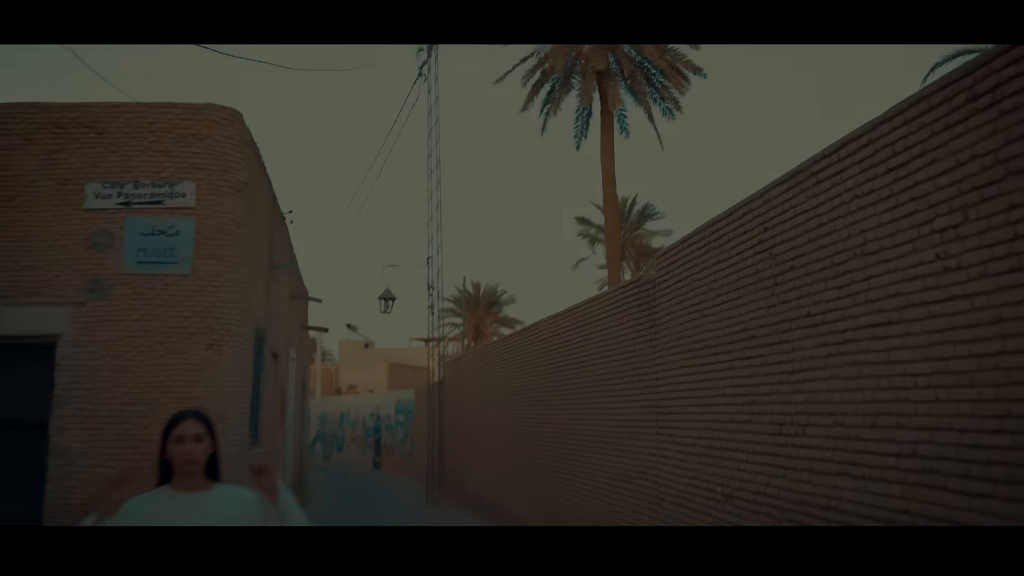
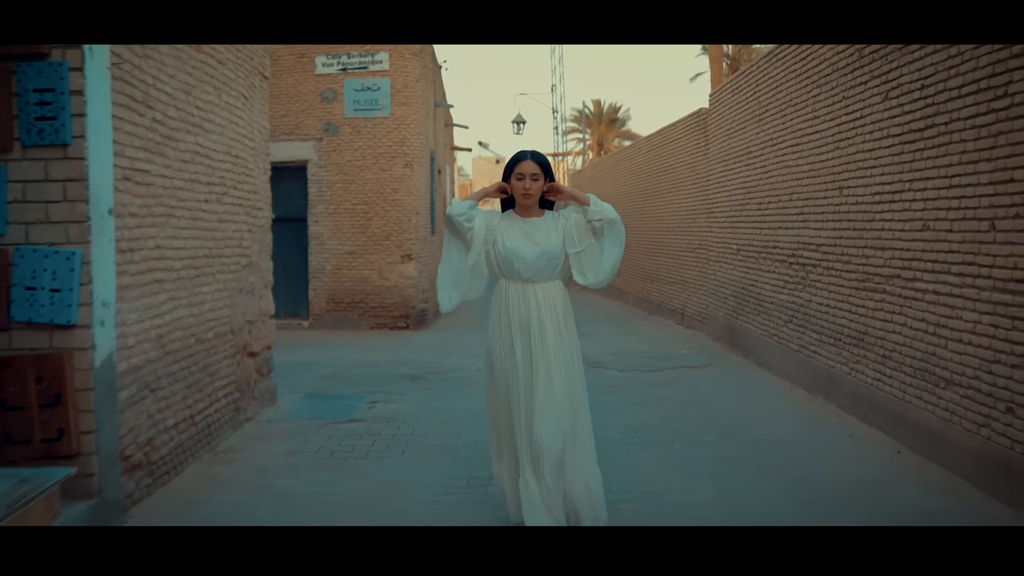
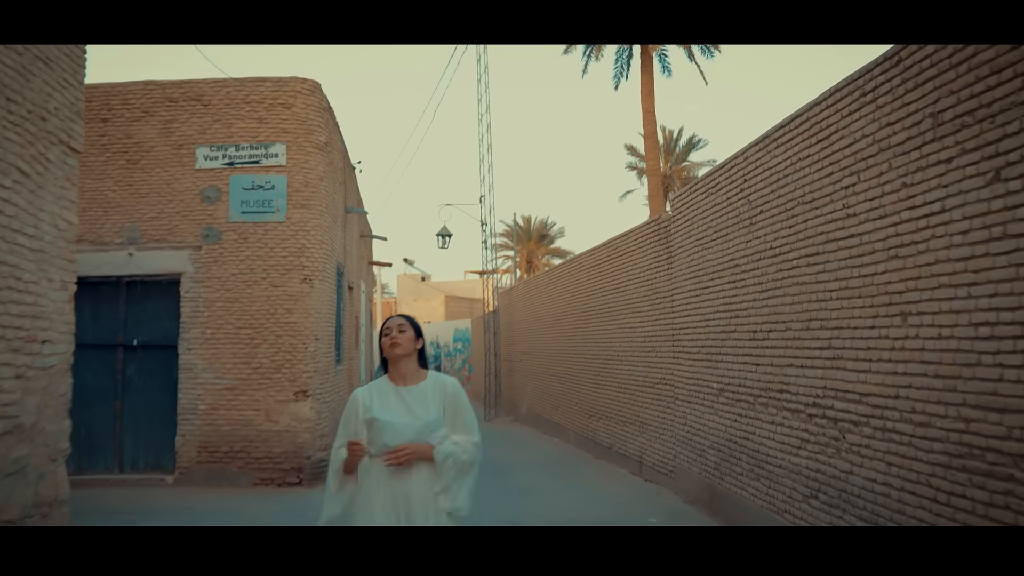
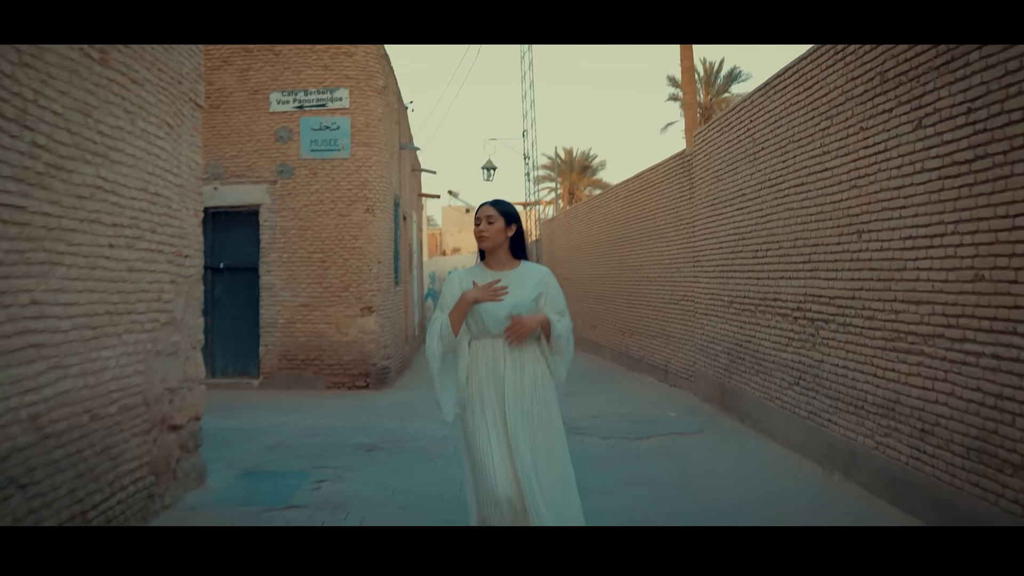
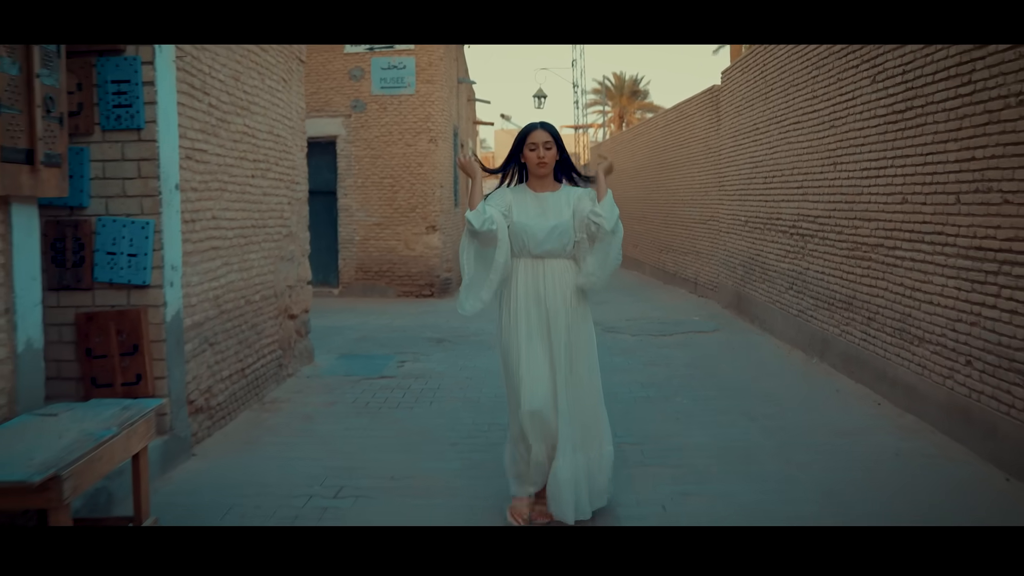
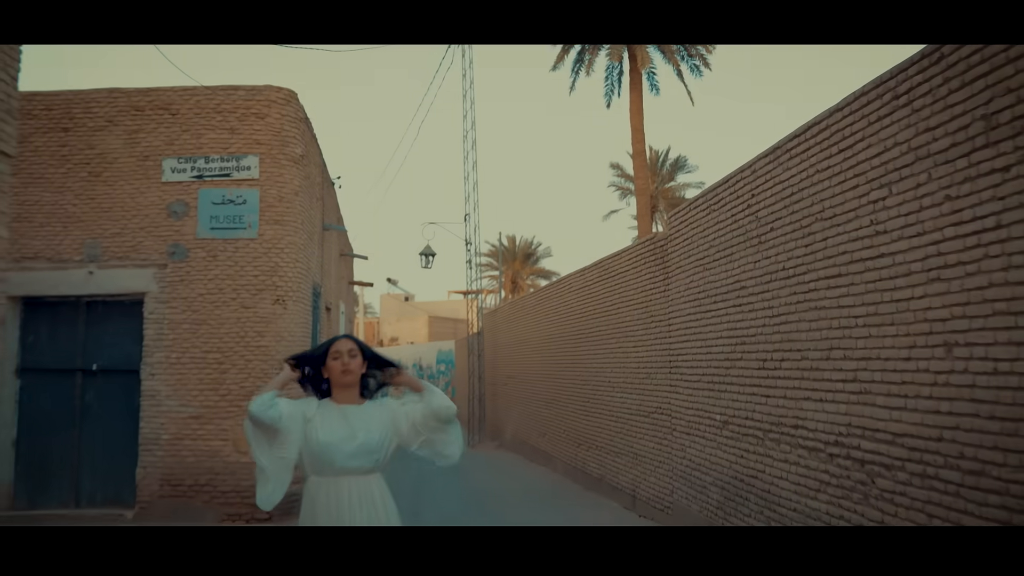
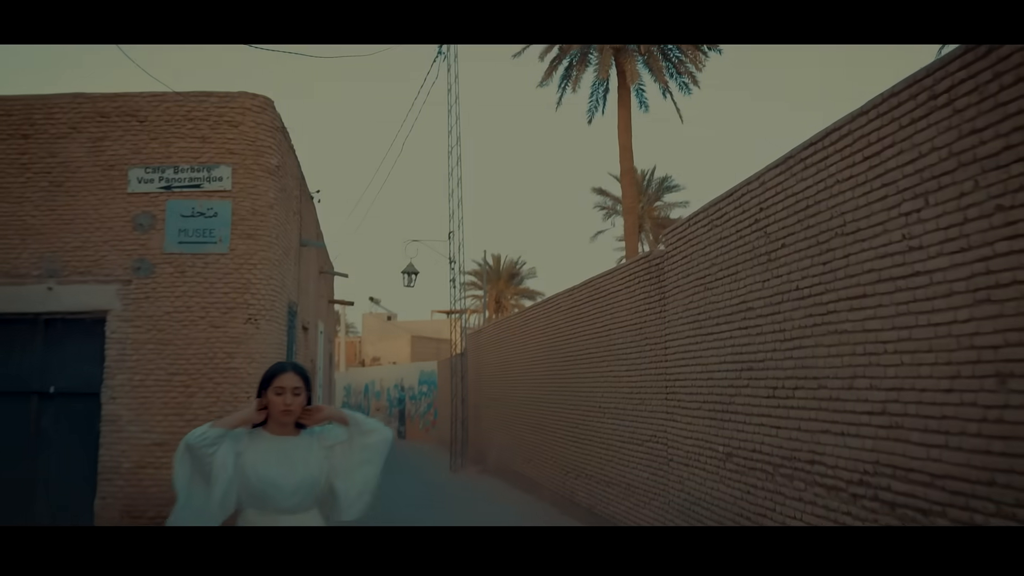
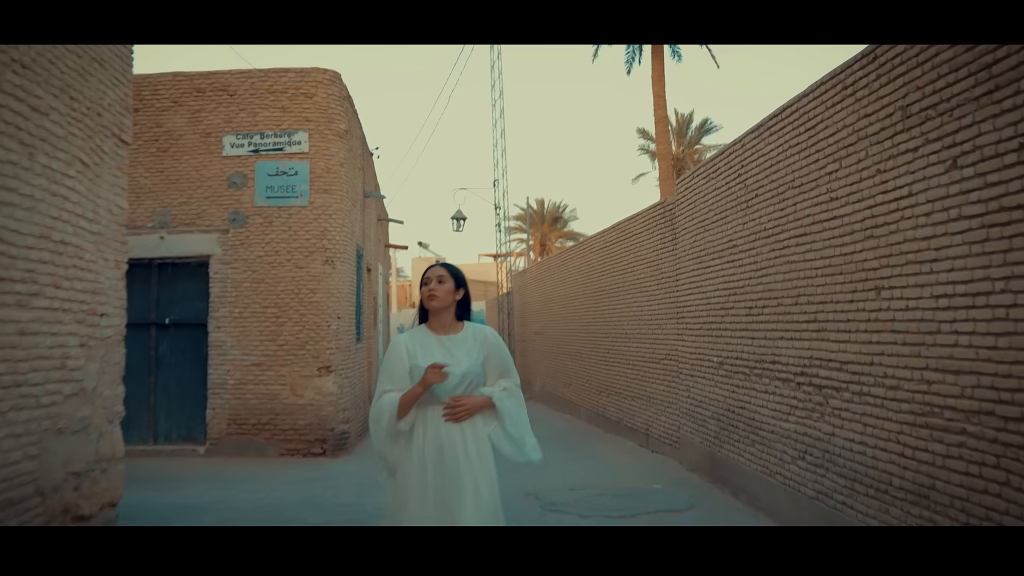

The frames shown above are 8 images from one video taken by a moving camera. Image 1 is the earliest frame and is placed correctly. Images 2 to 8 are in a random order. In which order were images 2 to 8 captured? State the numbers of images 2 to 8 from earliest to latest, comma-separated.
7, 6, 3, 8, 4, 2, 5
